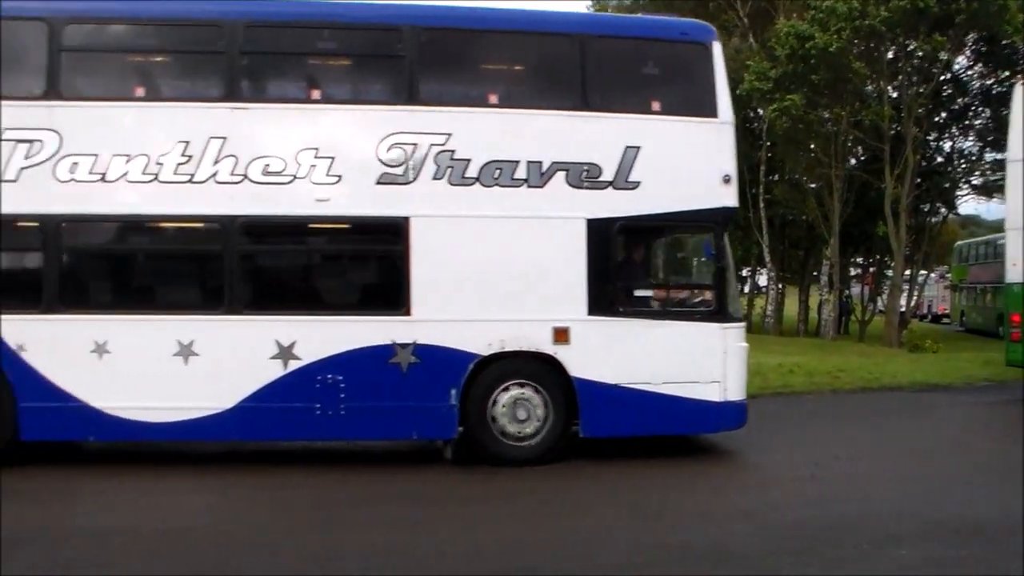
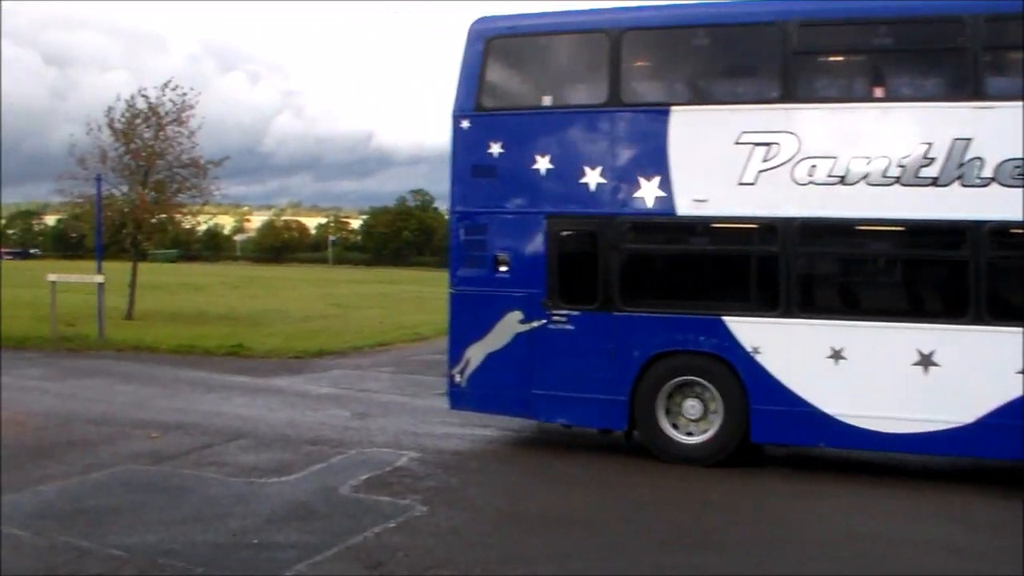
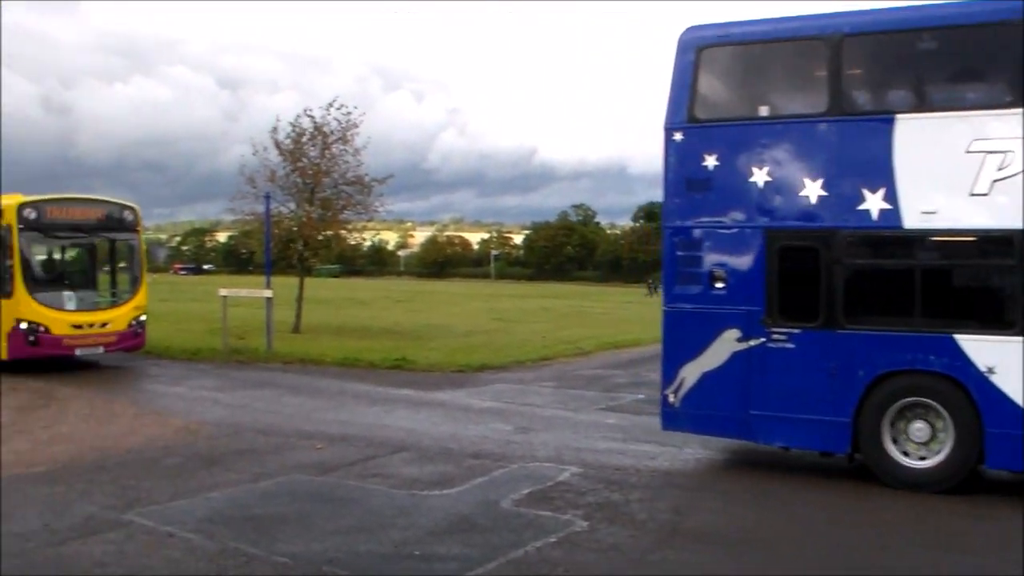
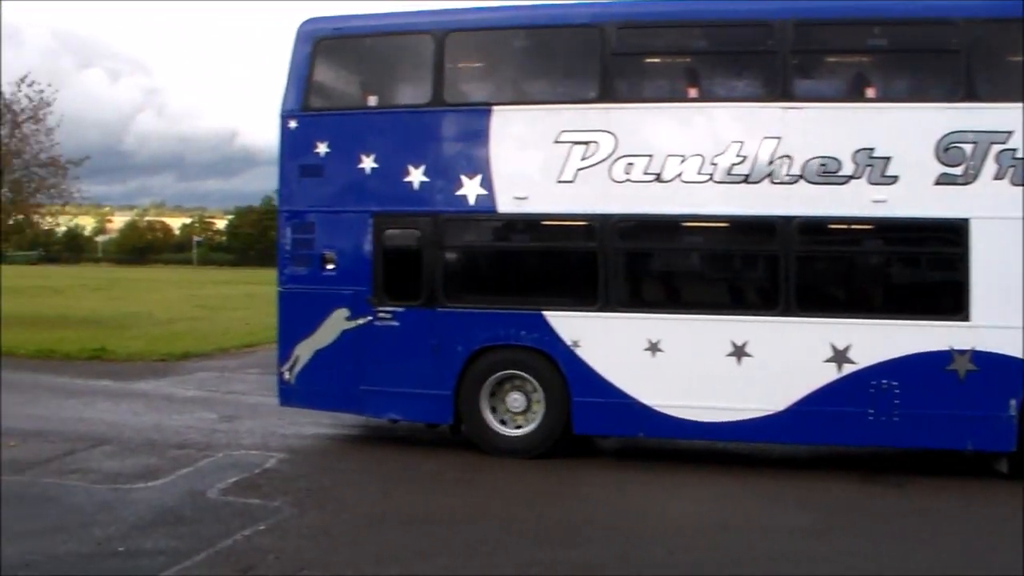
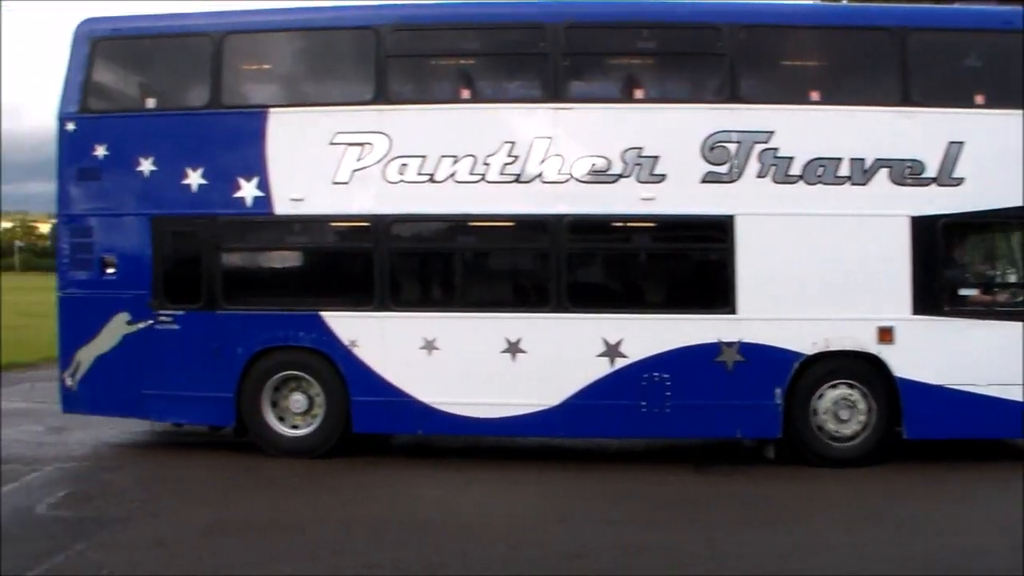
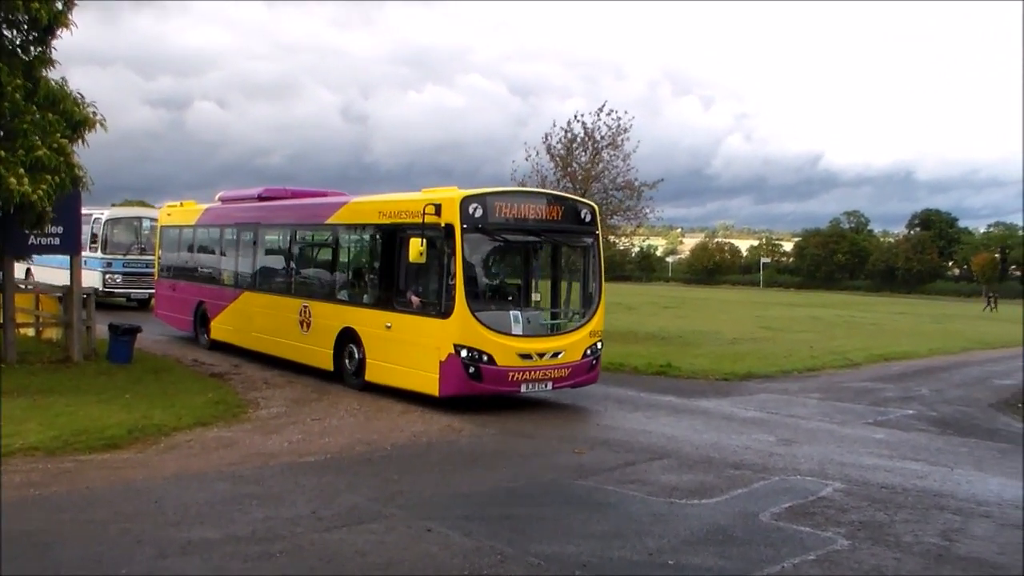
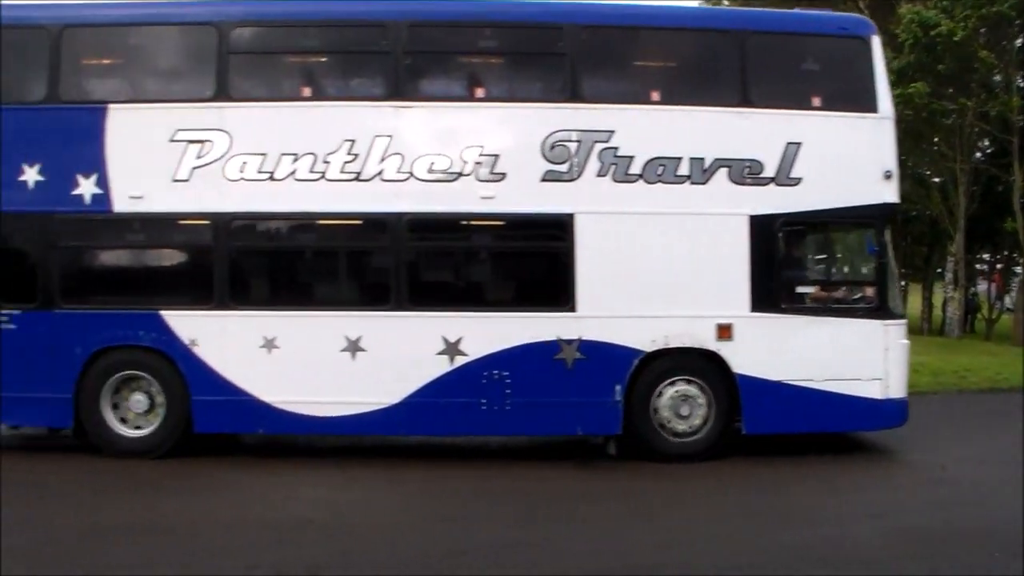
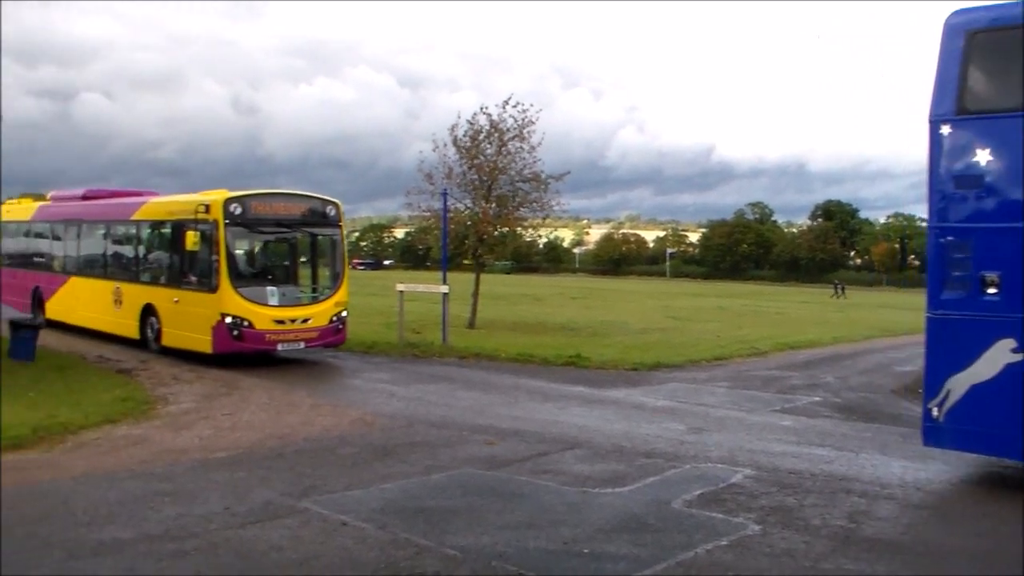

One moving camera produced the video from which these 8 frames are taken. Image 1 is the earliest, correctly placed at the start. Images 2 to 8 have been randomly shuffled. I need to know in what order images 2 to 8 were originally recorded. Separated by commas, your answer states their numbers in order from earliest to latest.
7, 5, 4, 2, 3, 8, 6
